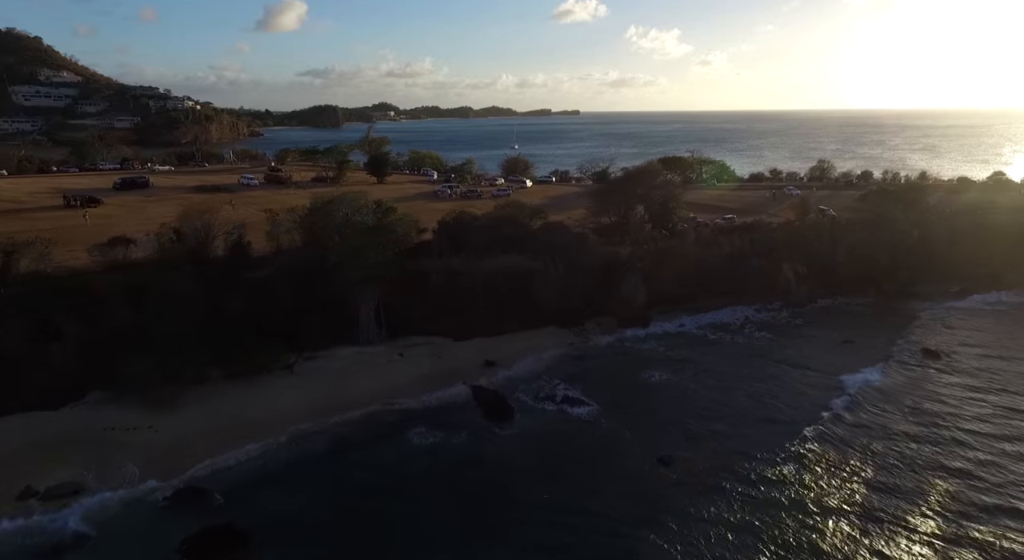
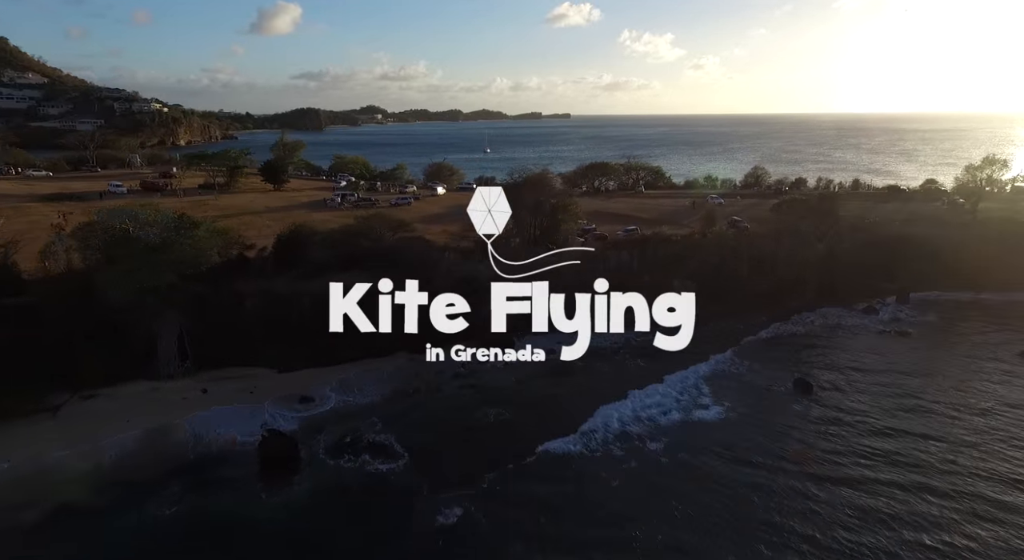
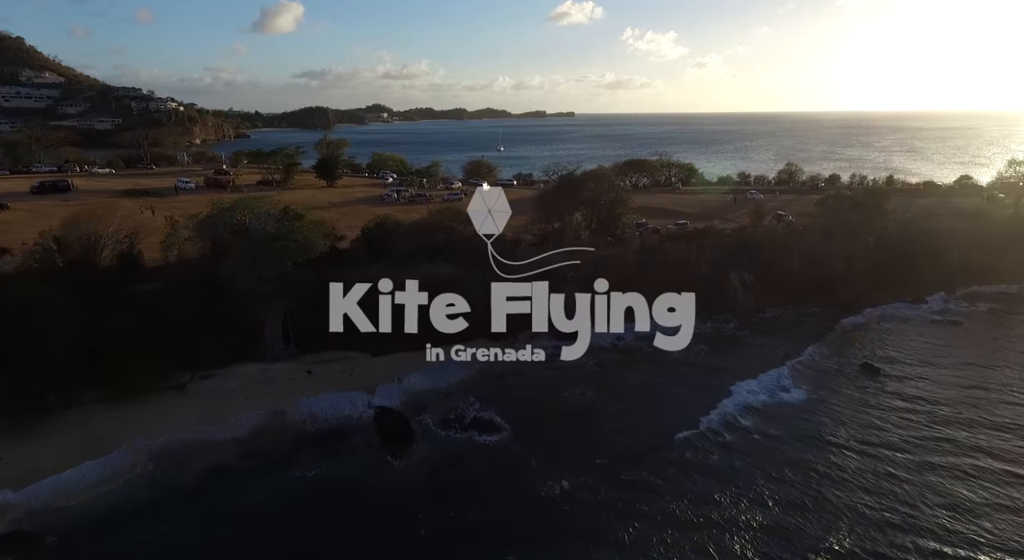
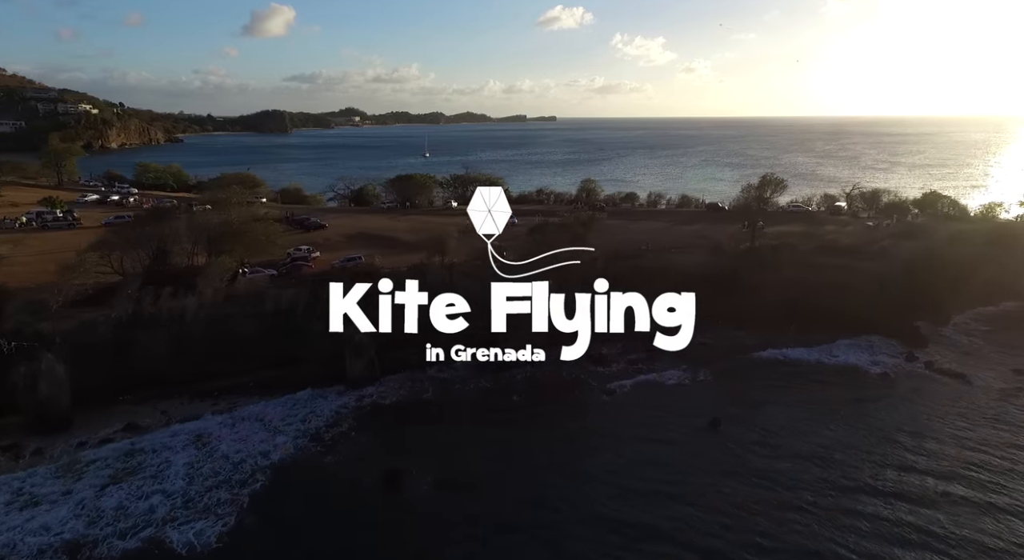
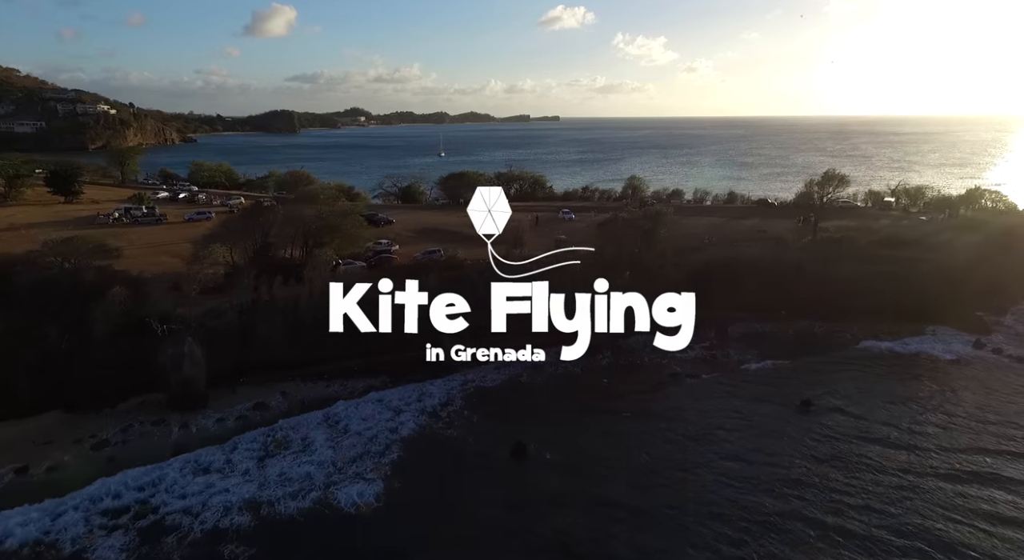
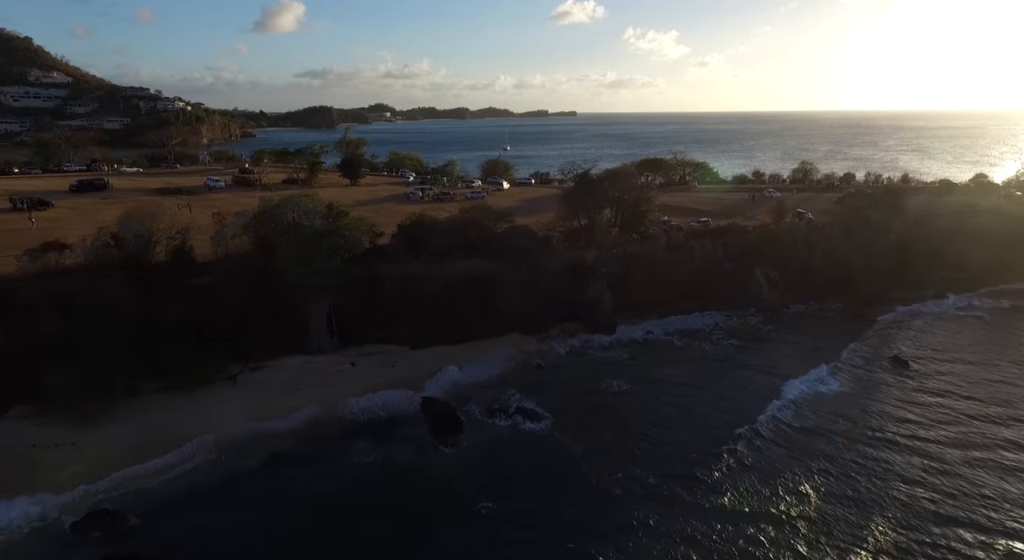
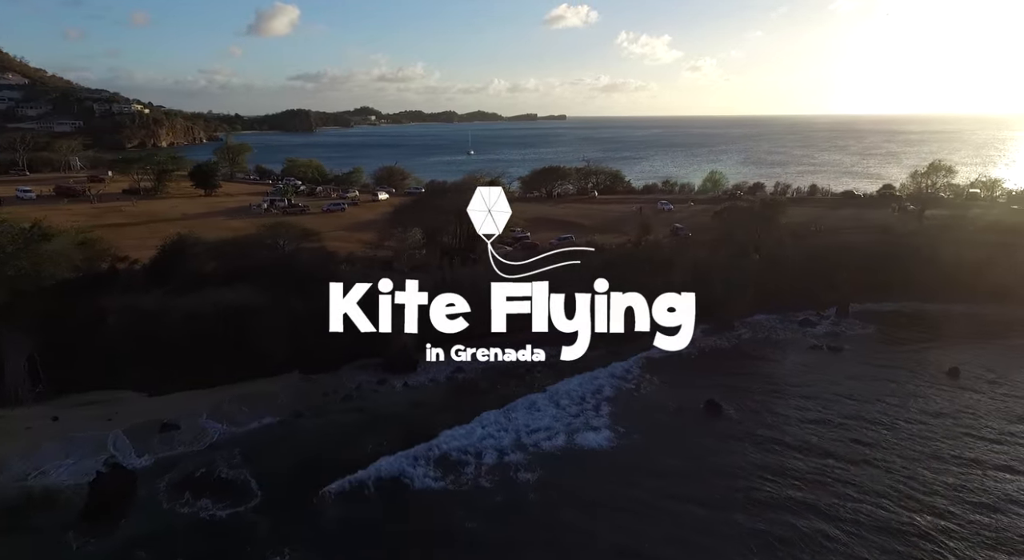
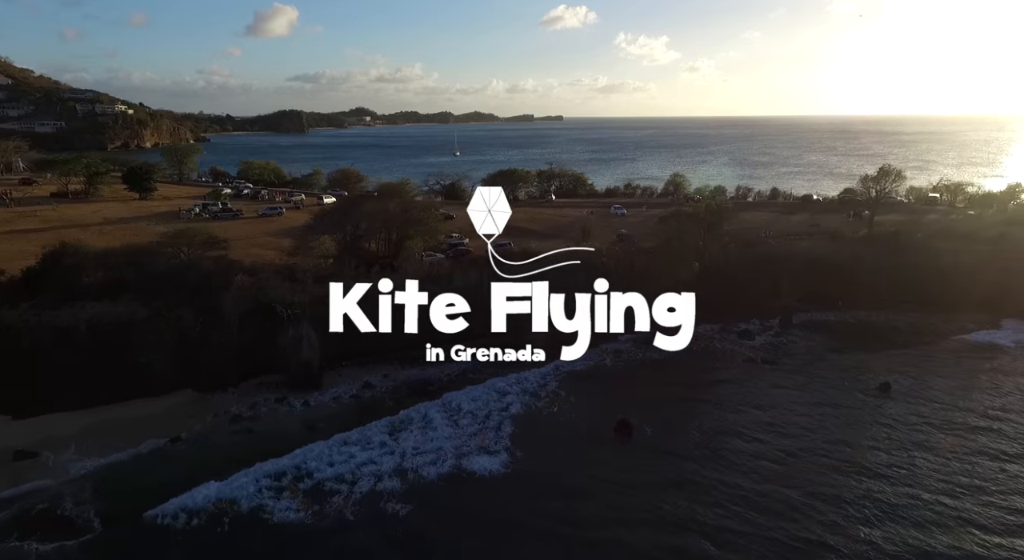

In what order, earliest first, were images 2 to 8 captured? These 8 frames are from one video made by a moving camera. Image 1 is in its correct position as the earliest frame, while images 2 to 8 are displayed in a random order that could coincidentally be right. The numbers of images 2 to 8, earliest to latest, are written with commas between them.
6, 3, 2, 7, 8, 5, 4
